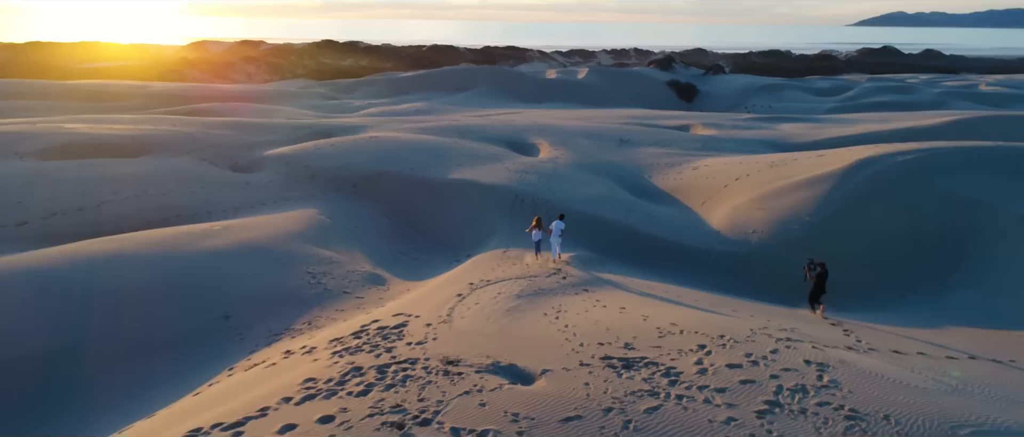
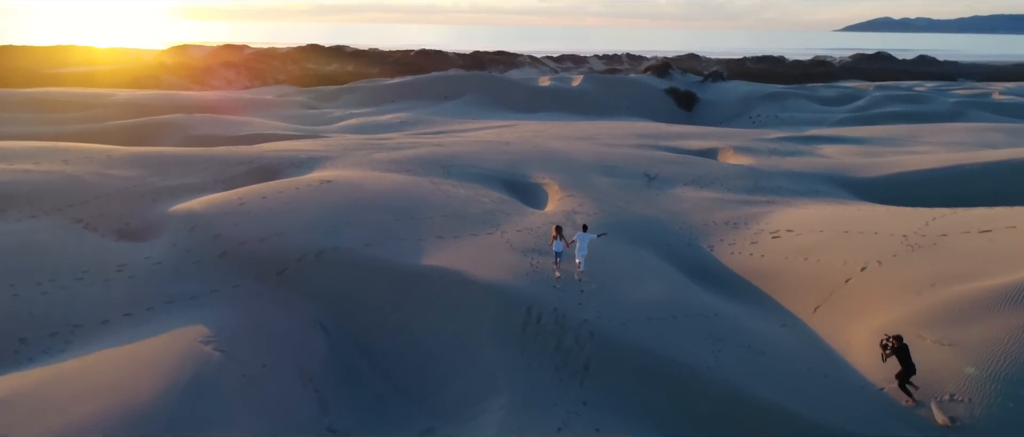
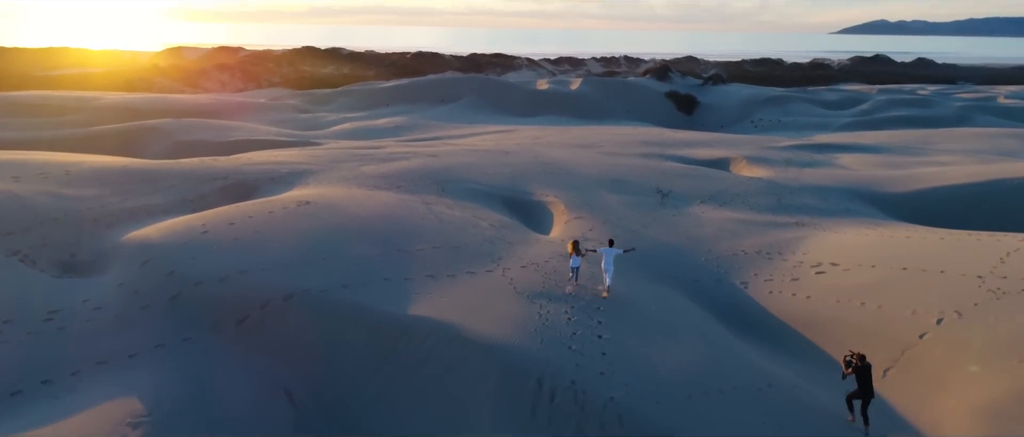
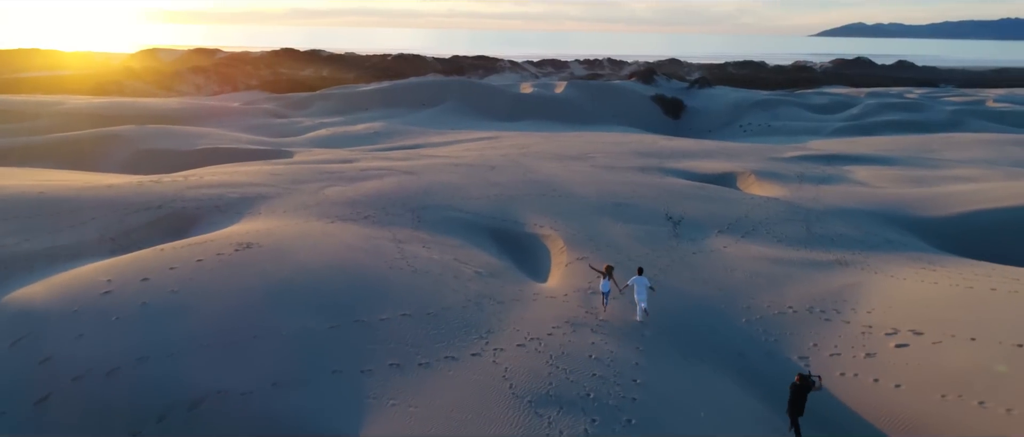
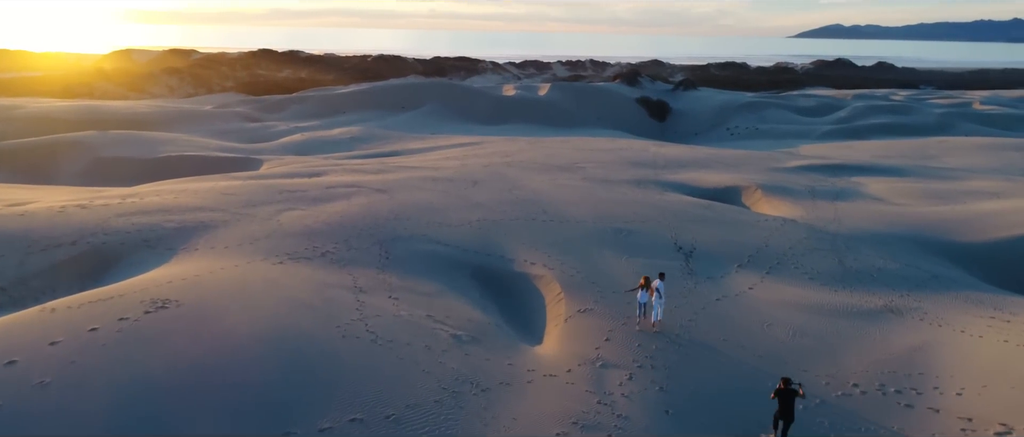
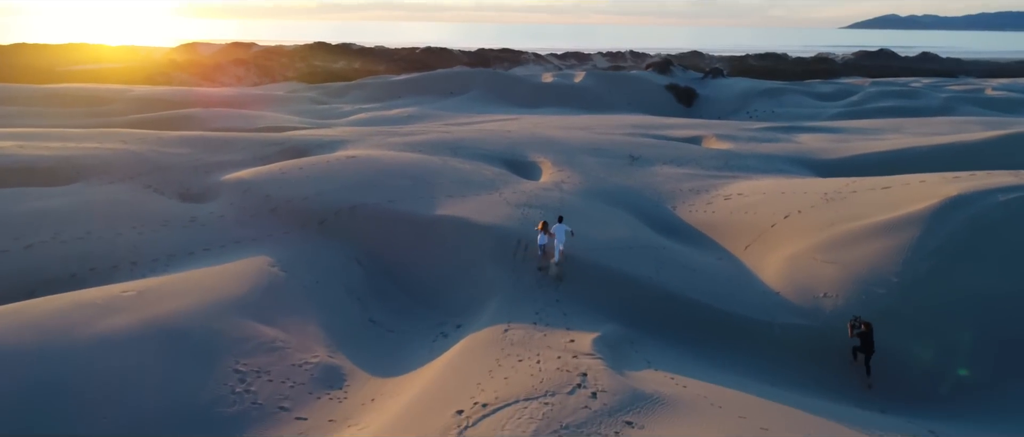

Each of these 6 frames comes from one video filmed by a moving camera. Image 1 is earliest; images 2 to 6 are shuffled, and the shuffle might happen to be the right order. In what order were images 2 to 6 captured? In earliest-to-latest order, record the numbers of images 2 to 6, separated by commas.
6, 2, 3, 4, 5
